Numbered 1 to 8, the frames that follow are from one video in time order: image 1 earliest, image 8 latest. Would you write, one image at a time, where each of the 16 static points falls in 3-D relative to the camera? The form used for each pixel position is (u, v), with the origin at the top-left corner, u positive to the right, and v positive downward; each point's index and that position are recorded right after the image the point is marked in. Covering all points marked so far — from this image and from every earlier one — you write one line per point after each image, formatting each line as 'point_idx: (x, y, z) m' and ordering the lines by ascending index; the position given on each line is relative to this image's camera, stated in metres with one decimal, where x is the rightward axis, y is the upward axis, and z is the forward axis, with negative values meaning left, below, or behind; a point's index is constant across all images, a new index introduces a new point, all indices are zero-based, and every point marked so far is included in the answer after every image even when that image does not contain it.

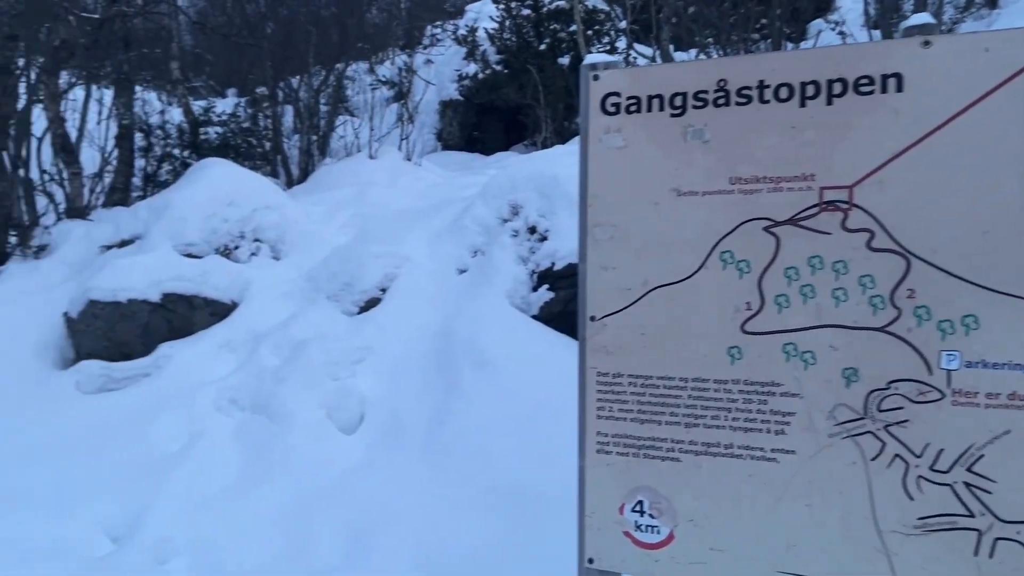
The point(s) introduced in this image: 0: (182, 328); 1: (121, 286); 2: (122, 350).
0: (-1.9, -0.2, +4.6) m
1: (-2.2, 0.0, +4.6) m
2: (-2.2, -0.3, +4.6) m
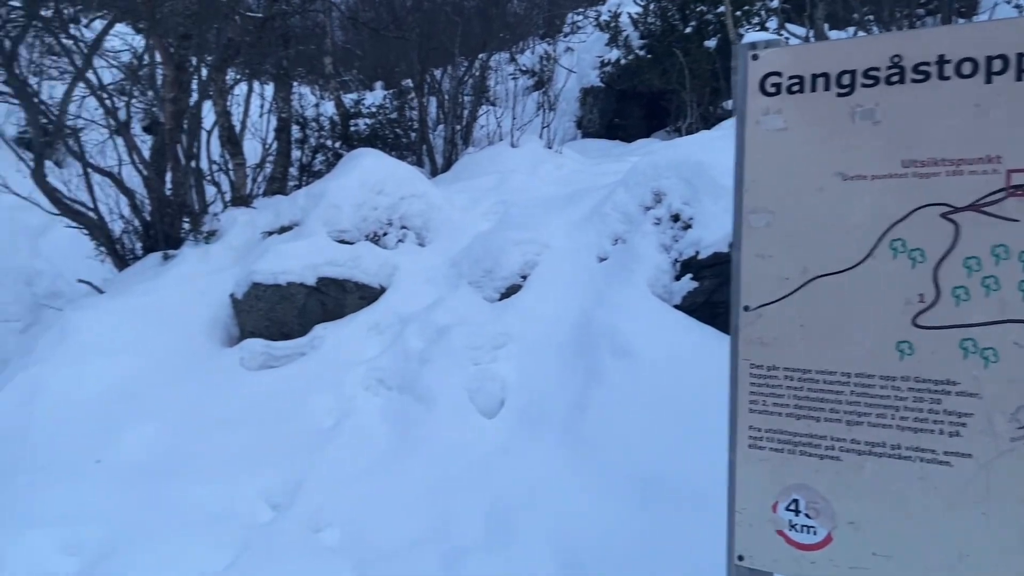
0: (-1.1, -0.1, +4.9) m
1: (-1.4, +0.1, +4.9) m
2: (-1.4, -0.2, +4.8) m
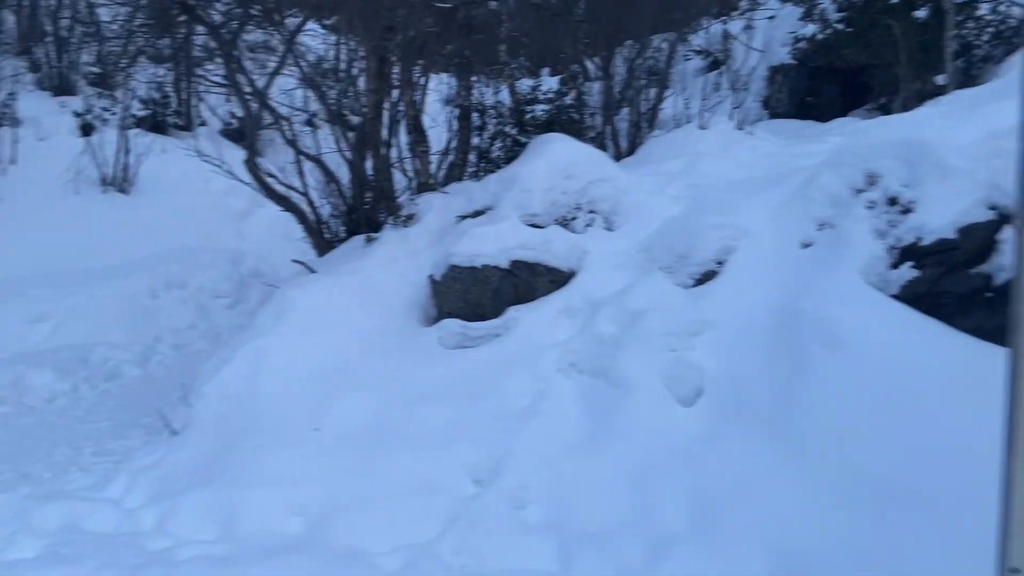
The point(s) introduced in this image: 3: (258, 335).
0: (+0.1, 0.0, +4.9) m
1: (-0.2, +0.2, +5.0) m
2: (-0.2, -0.1, +5.0) m
3: (-1.5, -0.3, +4.9) m
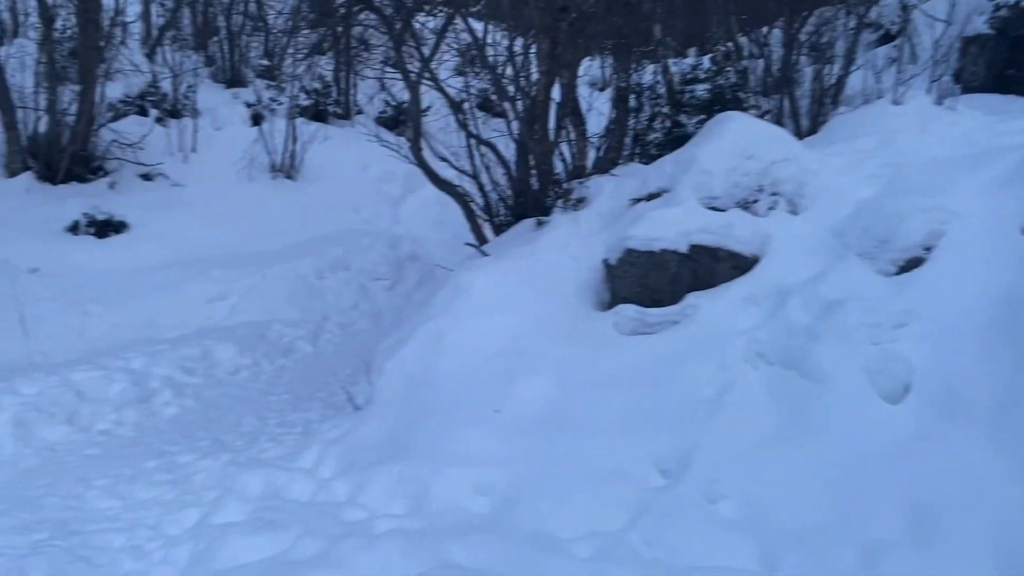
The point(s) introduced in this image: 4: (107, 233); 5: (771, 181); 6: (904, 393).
0: (+1.1, +0.1, +4.8) m
1: (+0.9, +0.3, +4.9) m
2: (+0.8, 0.0, +4.8) m
3: (-0.5, -0.2, +5.0) m
4: (-5.5, +0.7, +11.0) m
5: (+1.6, +0.7, +5.1) m
6: (+1.8, -0.5, +3.7) m
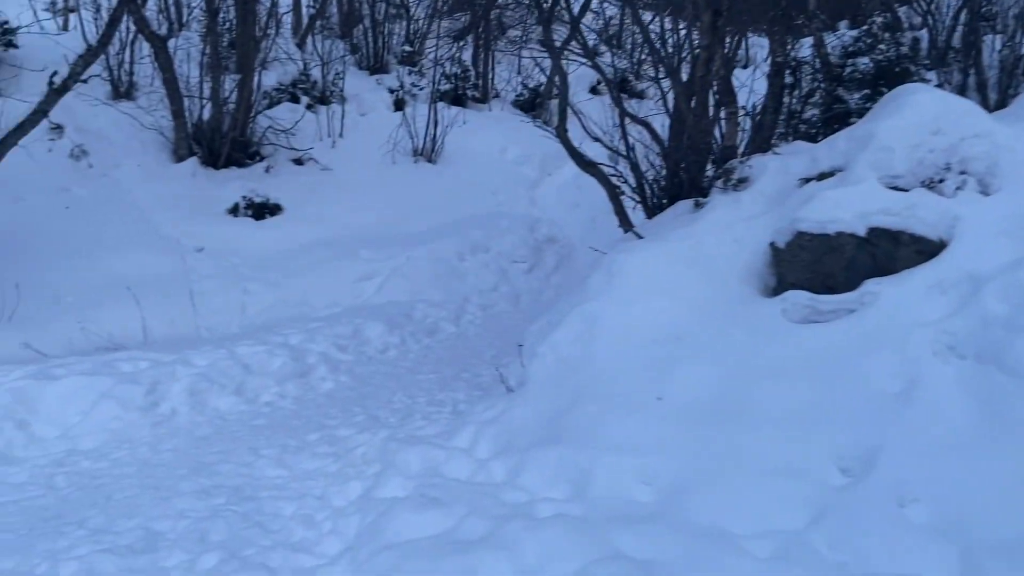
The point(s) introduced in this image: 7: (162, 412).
0: (+2.0, +0.1, +4.4) m
1: (+1.8, +0.4, +4.6) m
2: (+1.7, 0.0, +4.5) m
3: (+0.5, -0.1, +4.9) m
4: (-3.5, +1.0, +11.6) m
5: (+2.5, +0.7, +4.6) m
6: (+2.5, -0.4, +3.3) m
7: (-2.4, -0.8, +5.6) m
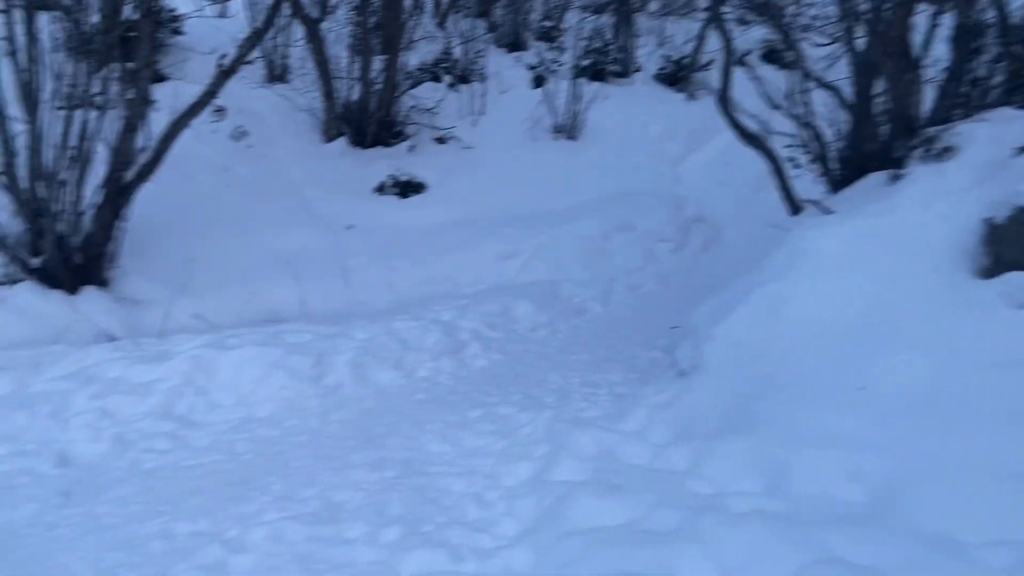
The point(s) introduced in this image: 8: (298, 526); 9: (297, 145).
0: (+2.9, +0.2, +3.9) m
1: (+2.7, +0.5, +4.1) m
2: (+2.6, +0.1, +4.0) m
3: (+1.4, 0.0, +4.6) m
4: (-1.5, +1.4, +11.8) m
5: (+3.5, +0.8, +4.0) m
6: (+3.2, -0.4, +2.7) m
7: (-1.3, -0.7, +5.7) m
8: (-0.9, -1.0, +3.5) m
9: (-3.3, +2.2, +12.8) m
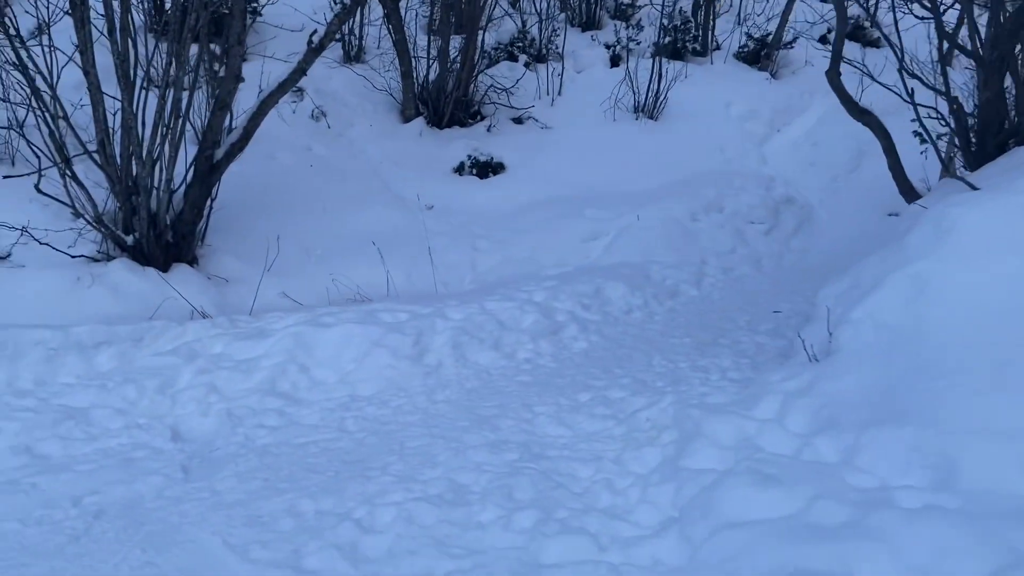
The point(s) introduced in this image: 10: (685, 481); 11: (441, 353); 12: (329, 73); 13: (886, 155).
0: (+3.5, +0.3, +3.5) m
1: (+3.3, +0.5, +3.7) m
2: (+3.2, +0.2, +3.7) m
3: (+2.1, +0.1, +4.3) m
4: (-0.3, +1.6, +11.7) m
5: (+4.1, +0.9, +3.5) m
6: (+3.7, -0.3, +2.3) m
7: (-0.6, -0.5, +5.6) m
8: (-0.3, -0.9, +3.4) m
9: (-2.1, +2.5, +12.7) m
10: (+0.7, -0.8, +3.4) m
11: (-0.5, -0.5, +5.8) m
12: (-3.0, +3.5, +13.5) m
13: (+3.4, +1.2, +7.4) m
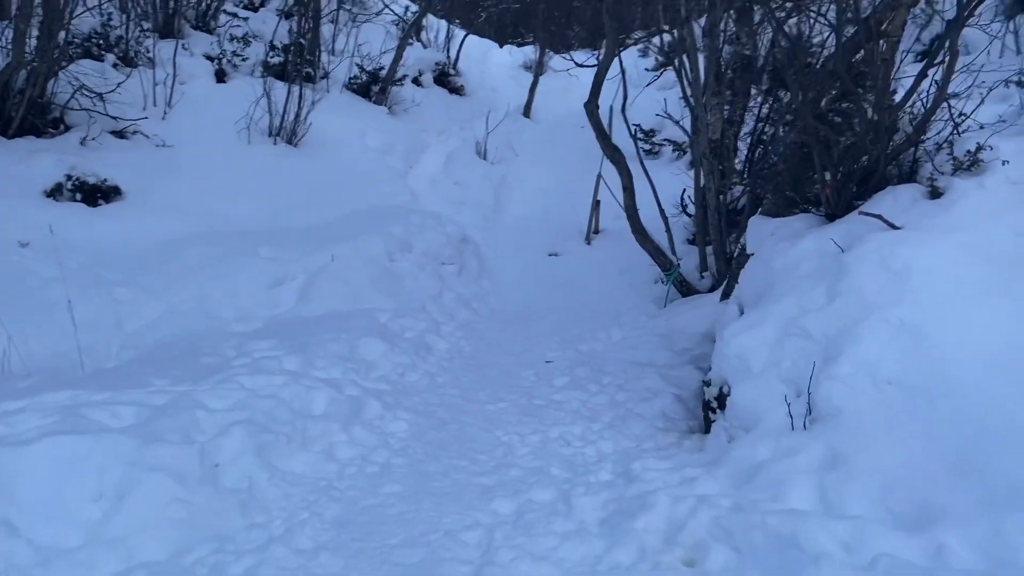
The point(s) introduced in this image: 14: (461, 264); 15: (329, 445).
0: (+3.3, +0.1, +4.1) m
1: (+3.0, +0.4, +4.1) m
2: (+3.0, 0.0, +4.1) m
3: (+1.7, -0.1, +4.0) m
4: (-4.4, +1.0, +9.0) m
5: (+3.7, +0.7, +4.5) m
6: (+4.1, -0.5, +3.2) m
7: (-1.3, -0.9, +3.7) m
8: (+0.2, -1.2, +1.9) m
9: (-6.5, +1.8, +8.9) m
10: (+1.0, -1.0, +2.5) m
11: (-1.3, -0.8, +3.8) m
12: (-7.7, +2.7, +9.1) m
13: (+1.1, +0.8, +7.4) m
14: (-0.6, +0.3, +9.9) m
15: (-1.0, -0.8, +4.3) m
